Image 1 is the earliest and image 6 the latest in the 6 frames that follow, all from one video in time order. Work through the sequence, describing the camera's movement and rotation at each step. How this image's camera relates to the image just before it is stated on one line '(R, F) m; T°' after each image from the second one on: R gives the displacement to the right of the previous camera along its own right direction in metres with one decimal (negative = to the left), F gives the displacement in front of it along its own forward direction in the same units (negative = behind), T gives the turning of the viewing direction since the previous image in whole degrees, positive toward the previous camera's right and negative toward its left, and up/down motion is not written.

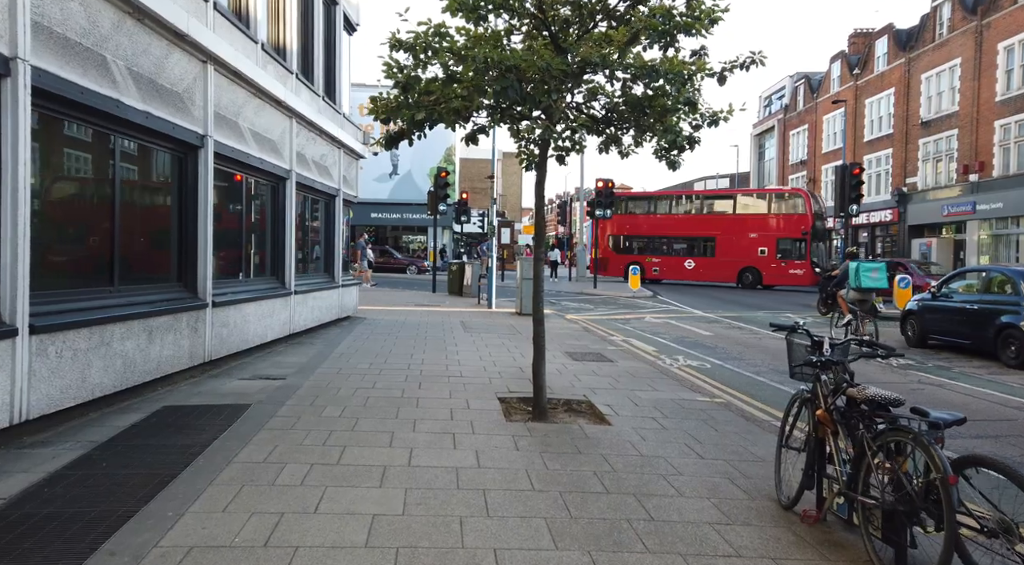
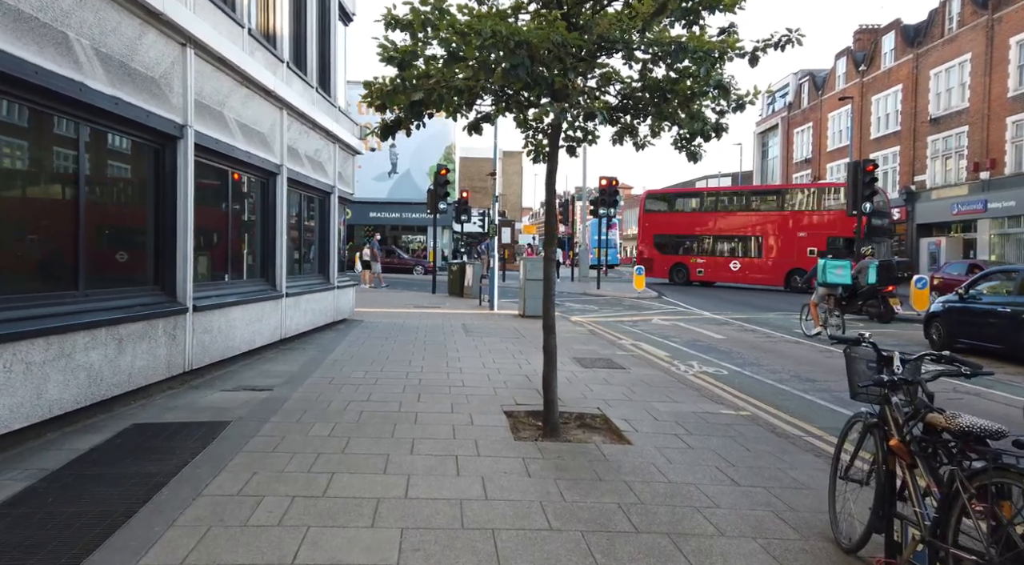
(-0.1, +0.6) m; 0°
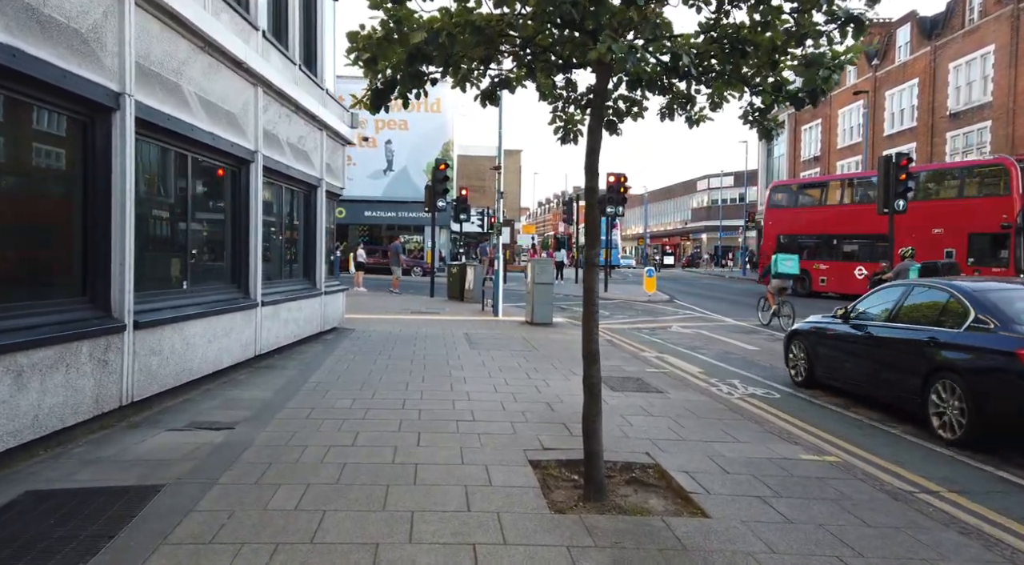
(-0.2, +1.5) m; 0°
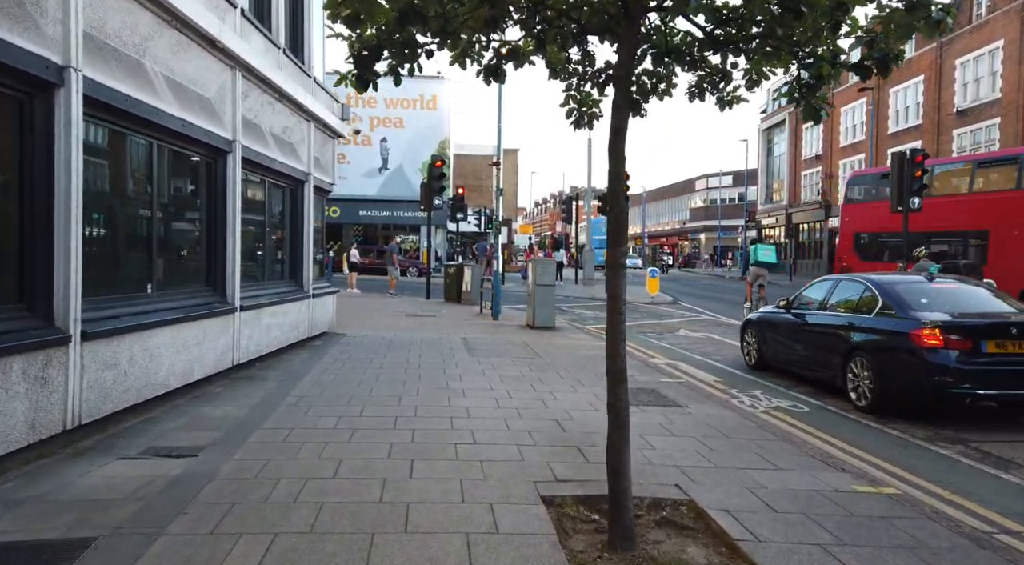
(-0.1, +0.8) m; 0°
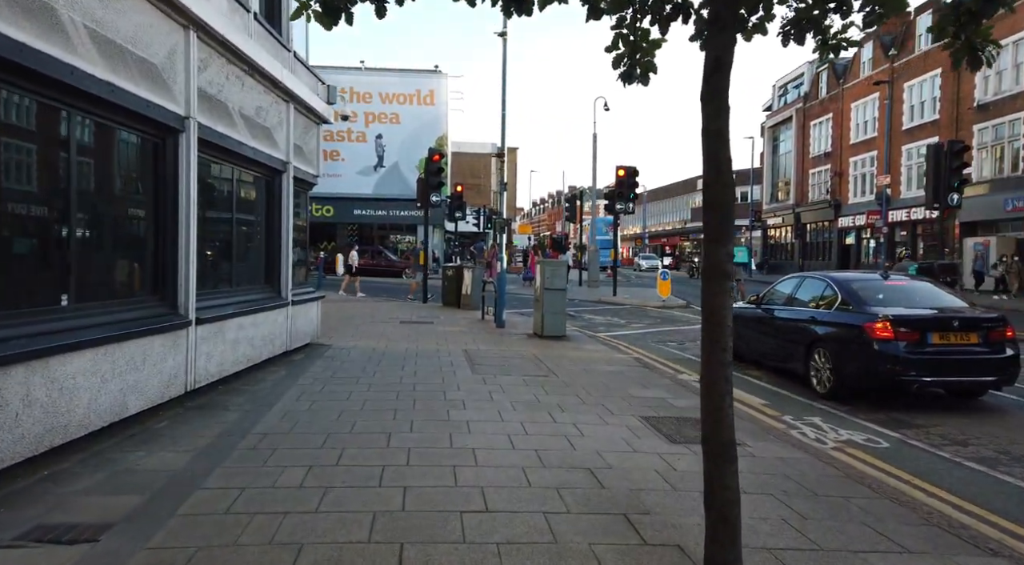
(-0.2, +1.4) m; 0°
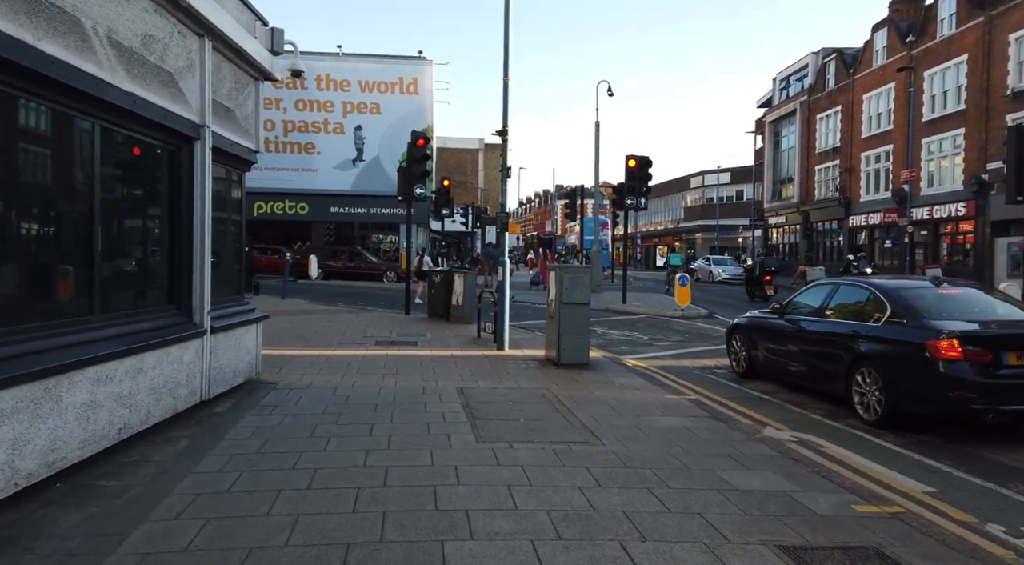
(-0.3, +2.9) m; +1°
